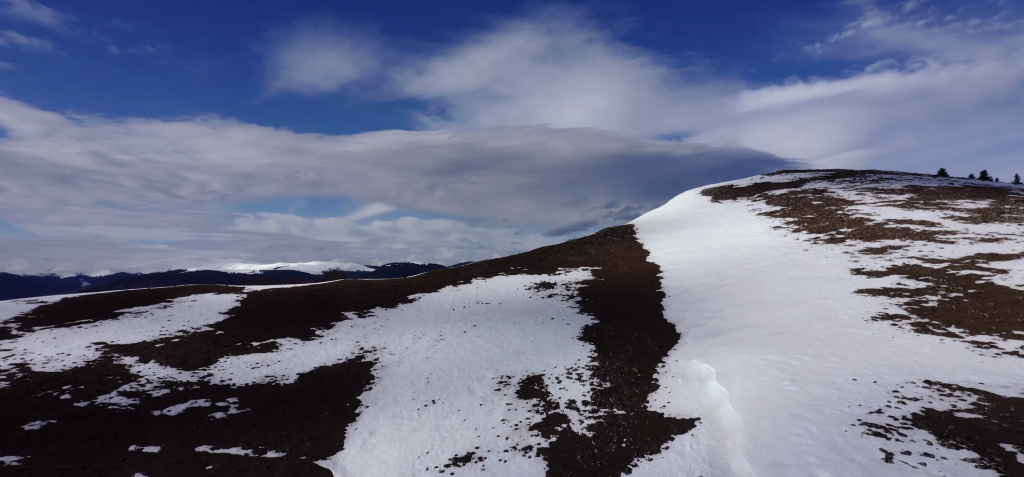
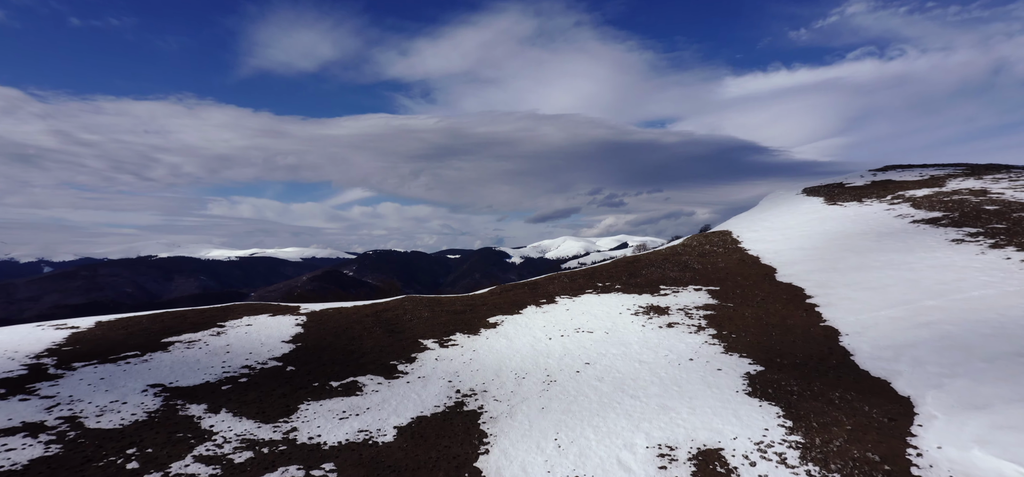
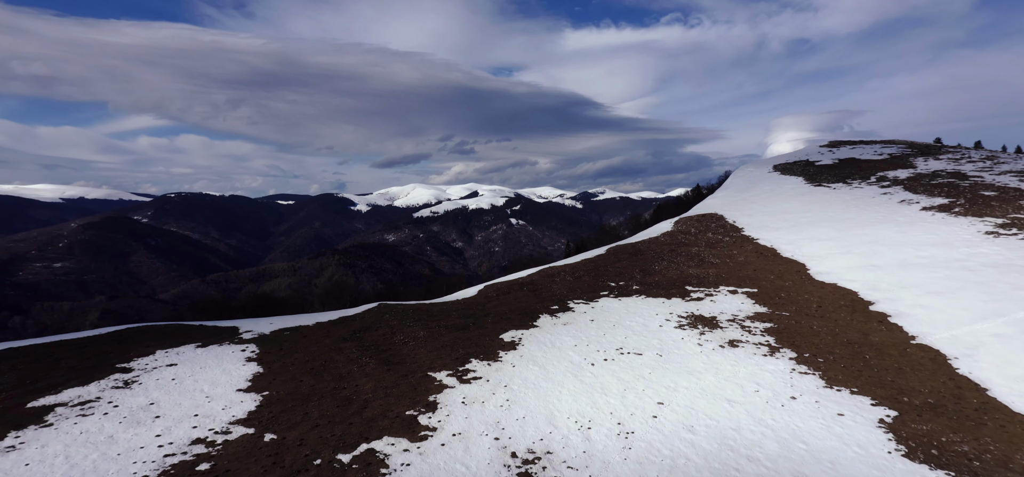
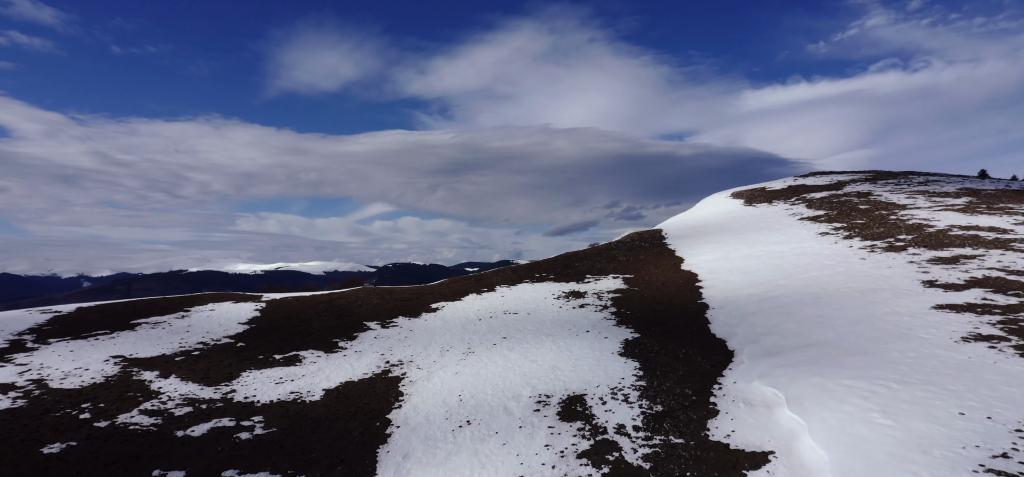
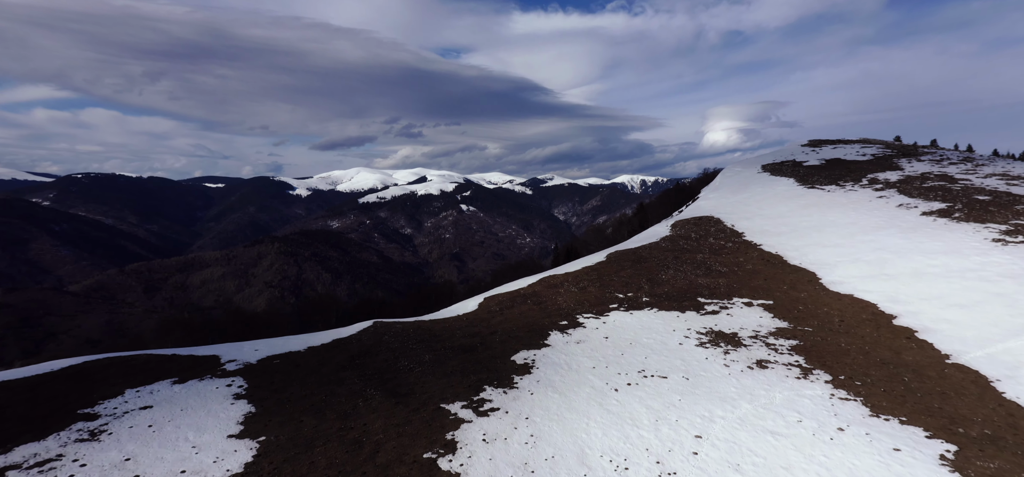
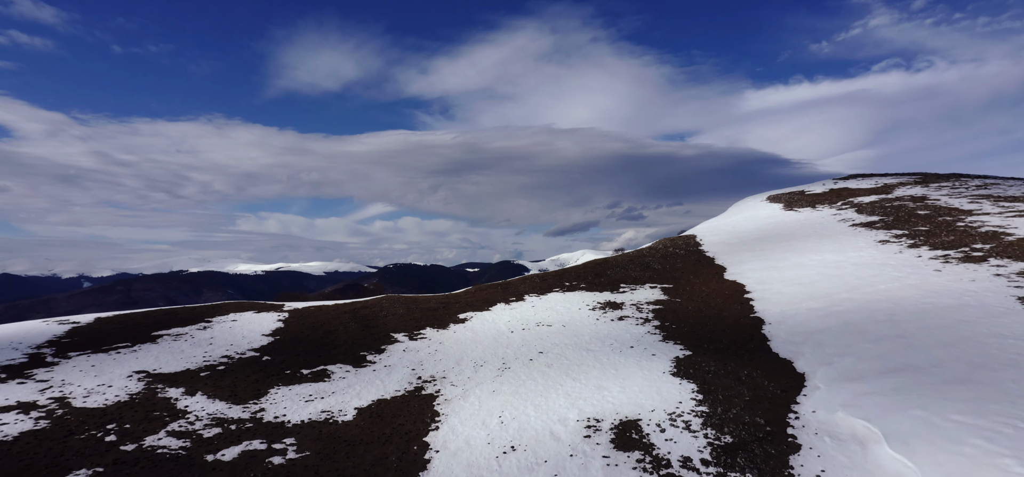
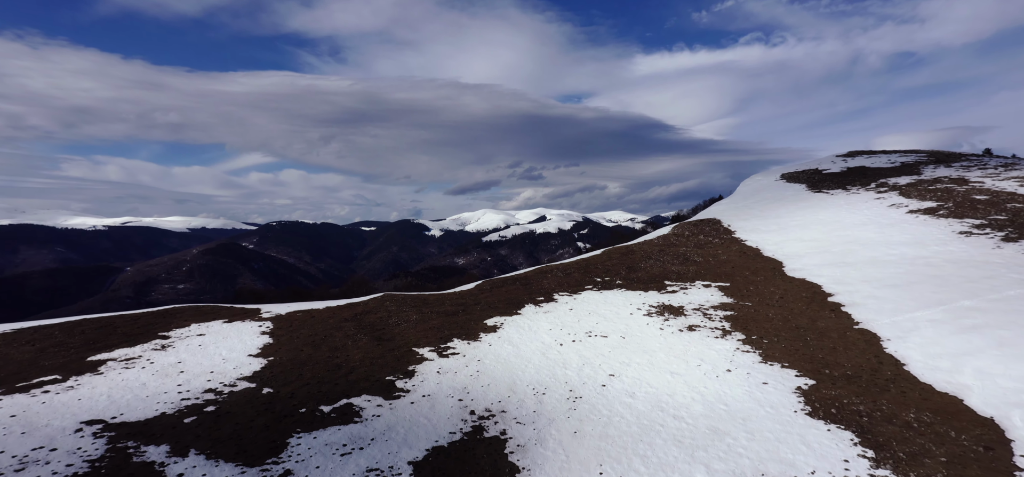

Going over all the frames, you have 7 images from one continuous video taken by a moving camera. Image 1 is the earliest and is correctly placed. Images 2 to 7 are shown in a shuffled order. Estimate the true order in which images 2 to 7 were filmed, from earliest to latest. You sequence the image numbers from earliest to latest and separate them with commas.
4, 6, 2, 7, 3, 5
